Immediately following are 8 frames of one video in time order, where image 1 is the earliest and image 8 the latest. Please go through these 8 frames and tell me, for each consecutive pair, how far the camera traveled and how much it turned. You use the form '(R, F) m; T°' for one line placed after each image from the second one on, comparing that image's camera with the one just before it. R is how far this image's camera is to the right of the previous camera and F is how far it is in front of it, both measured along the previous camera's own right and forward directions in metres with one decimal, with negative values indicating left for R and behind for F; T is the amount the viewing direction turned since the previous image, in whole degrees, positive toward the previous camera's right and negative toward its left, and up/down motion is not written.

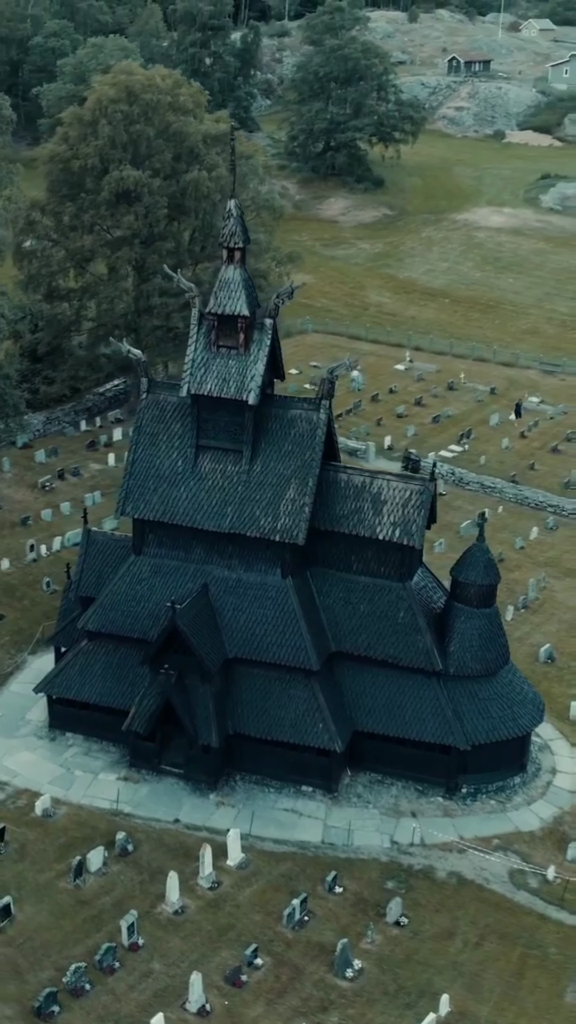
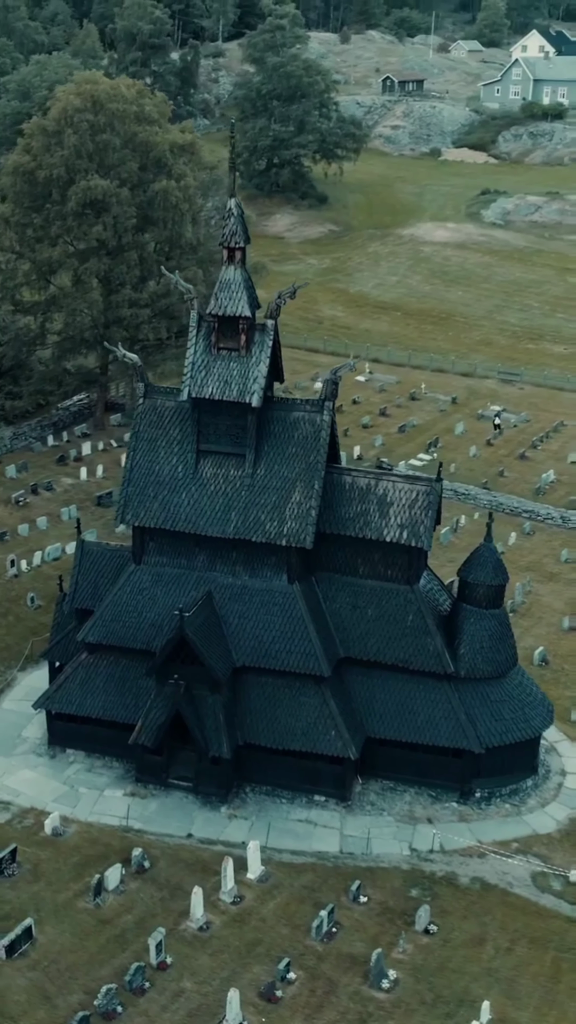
(-1.7, +0.7) m; +3°
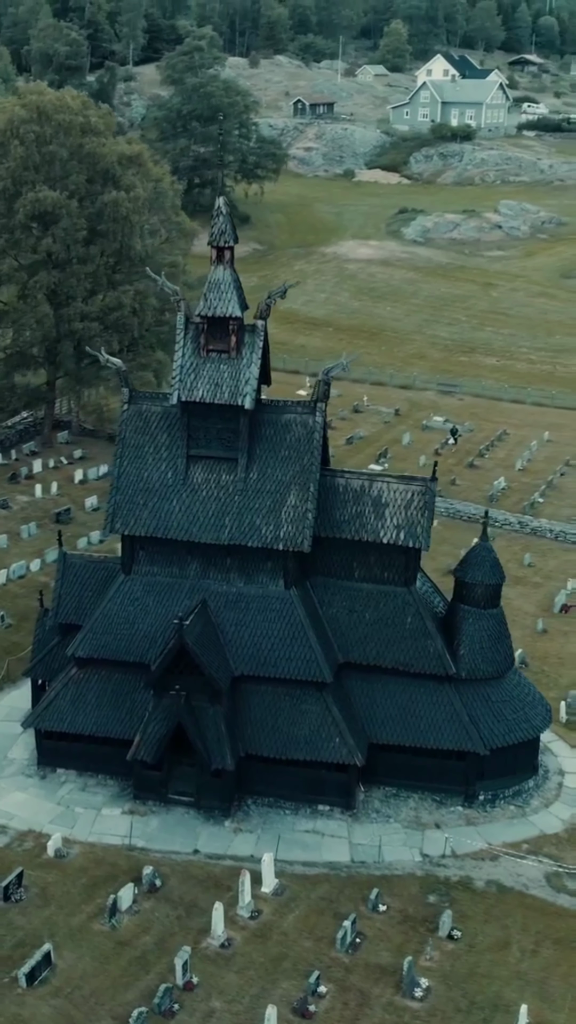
(-2.0, +0.7) m; +4°
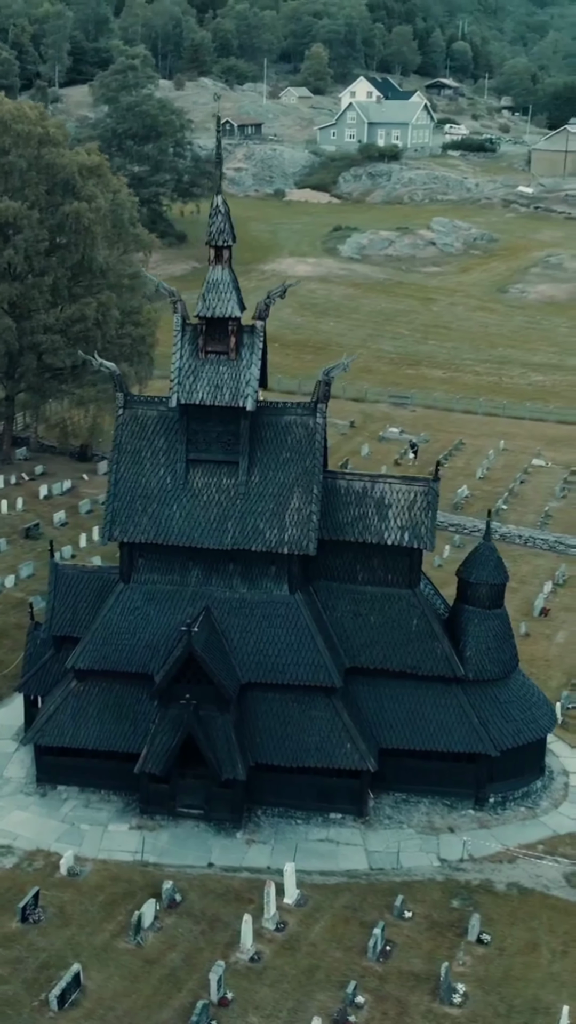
(-1.8, +0.6) m; +3°
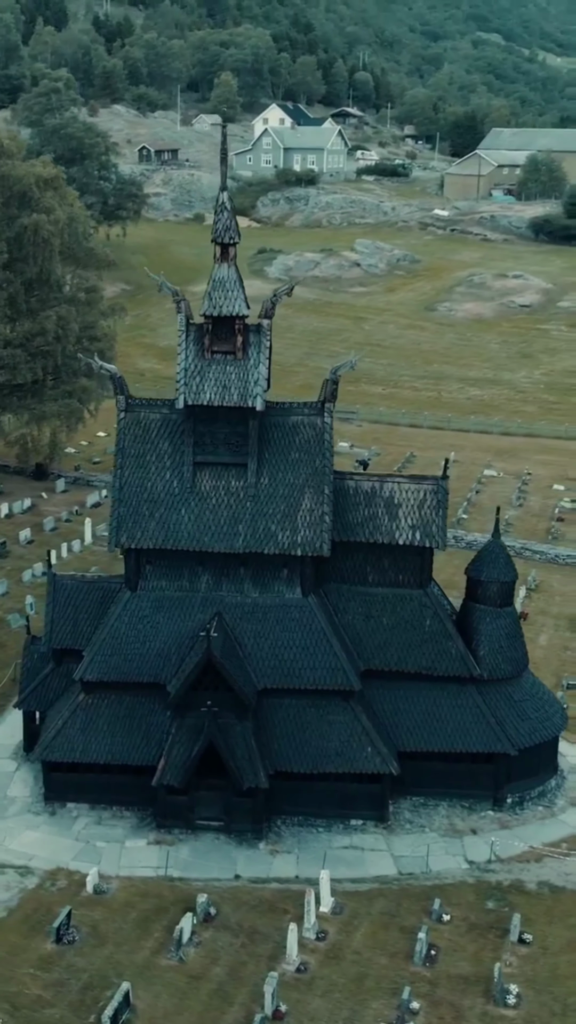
(-2.2, +0.7) m; +4°
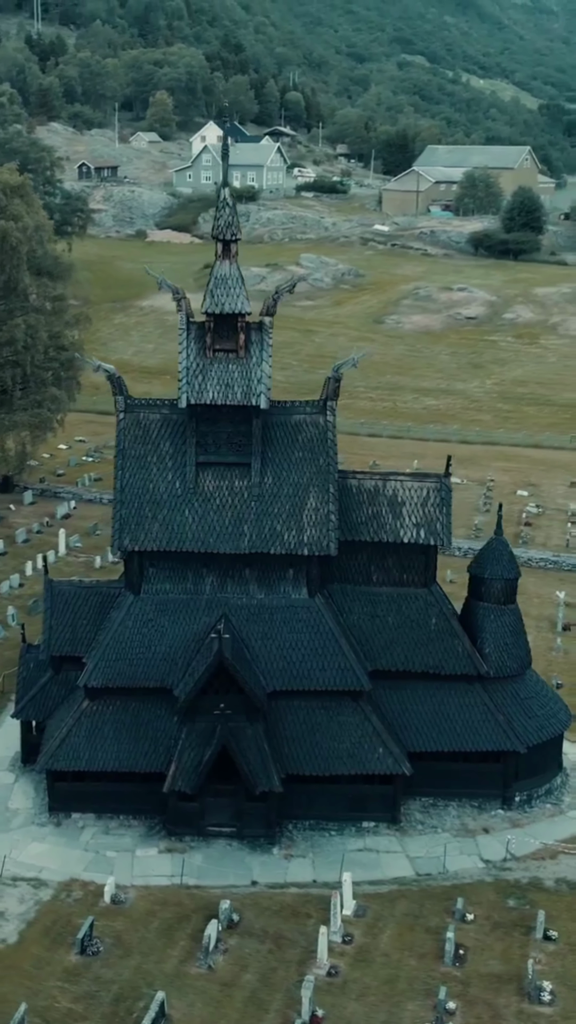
(-1.5, +0.4) m; +3°
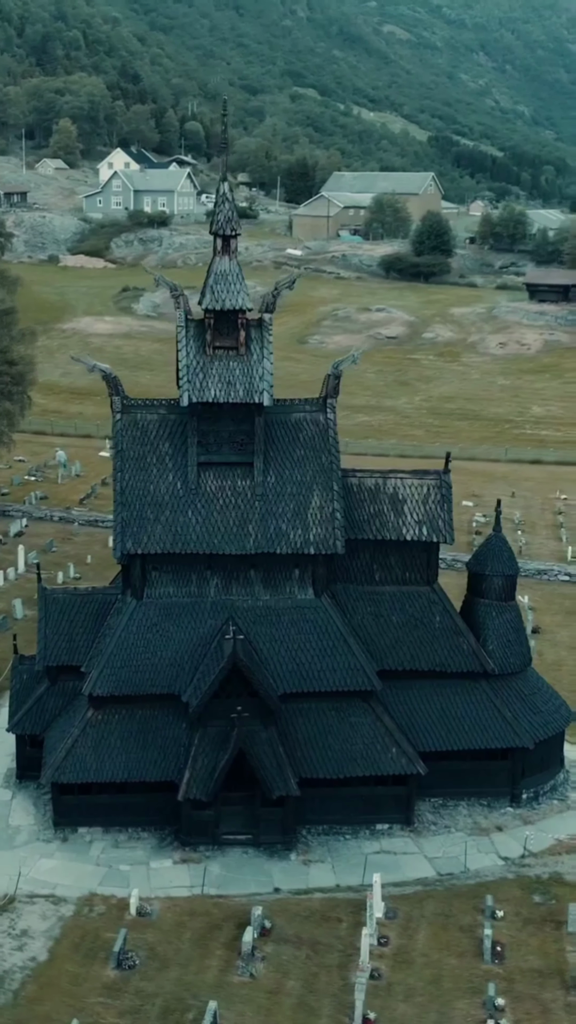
(-2.2, +0.6) m; +4°
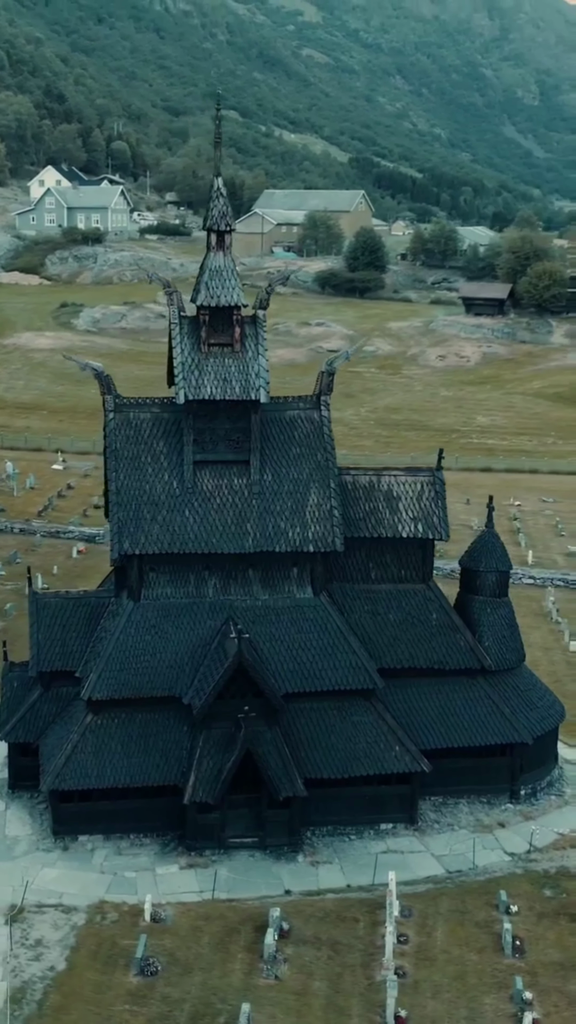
(-1.5, +0.3) m; +3°
